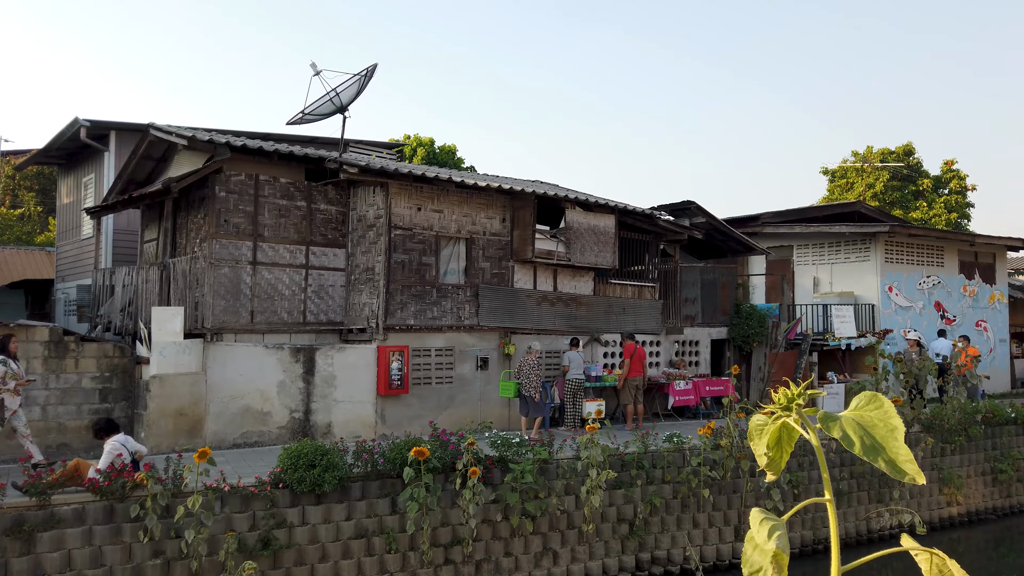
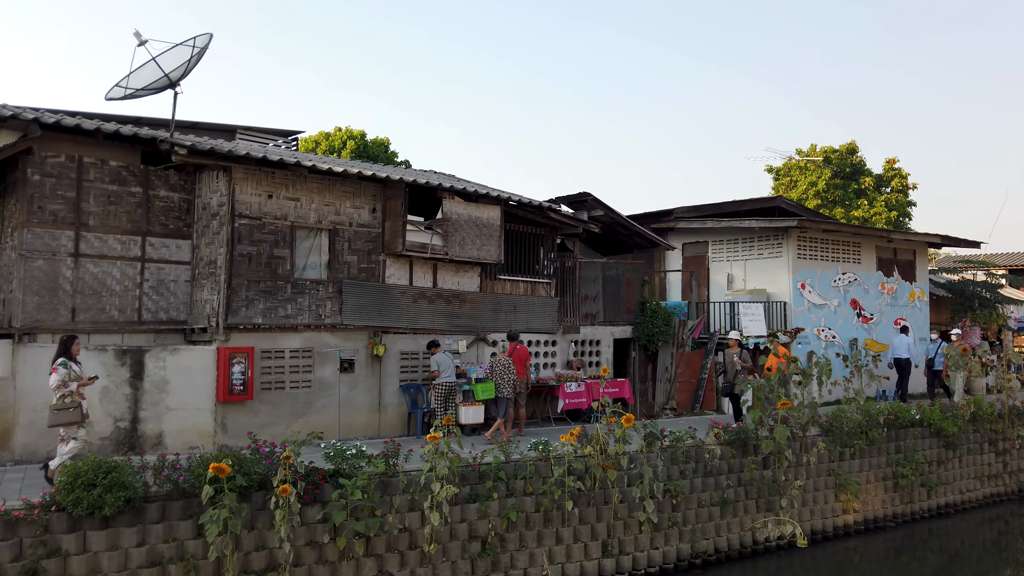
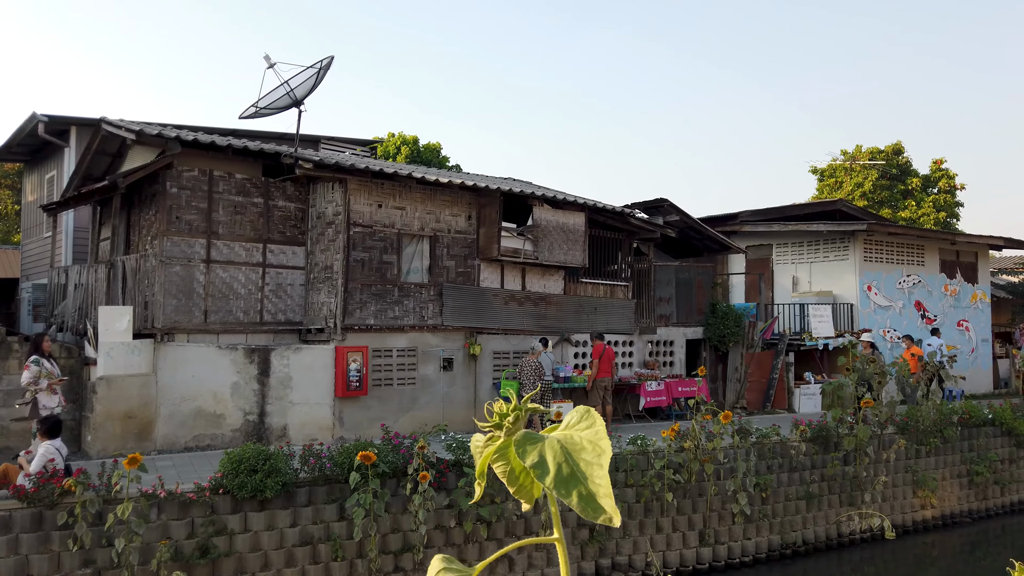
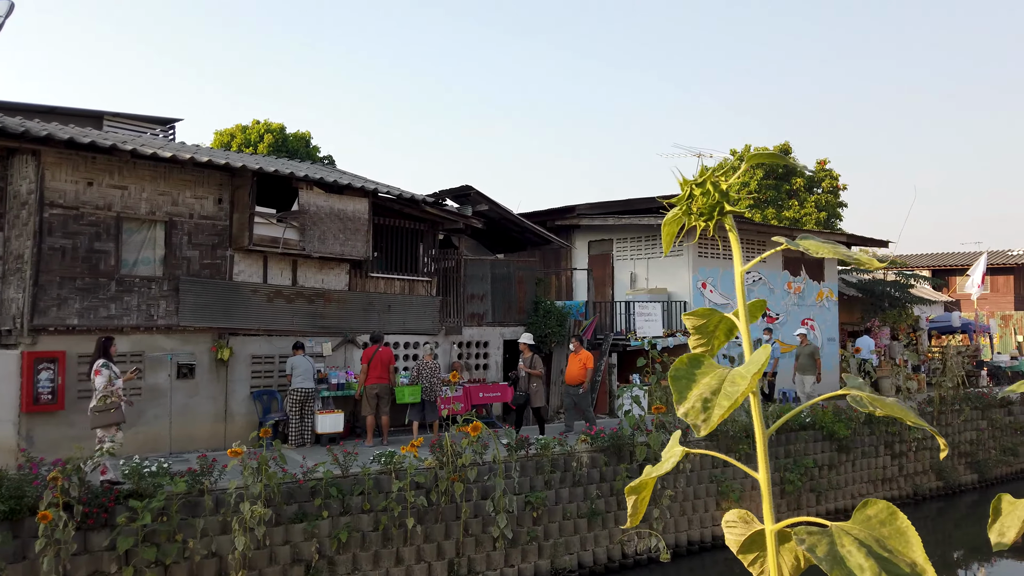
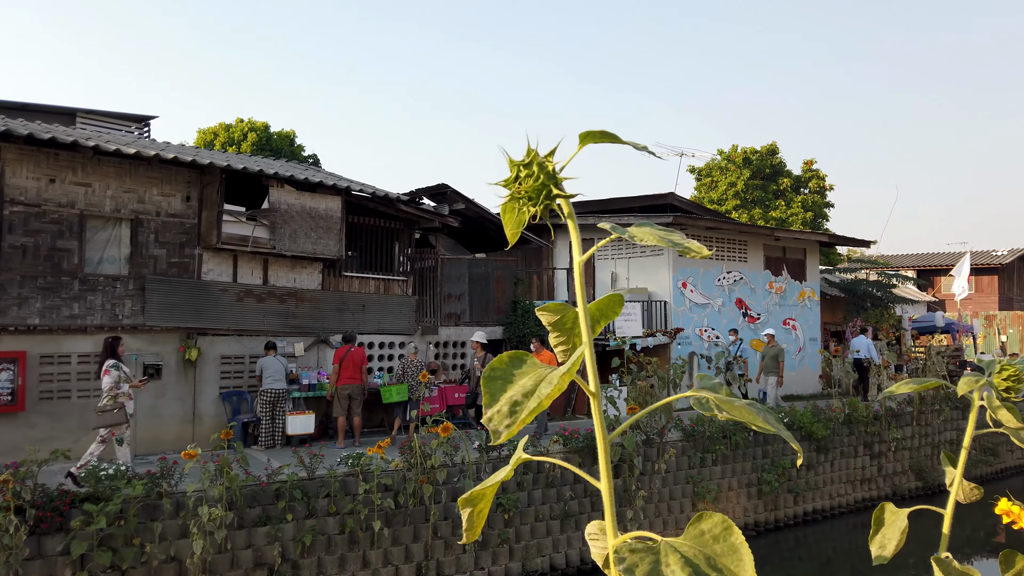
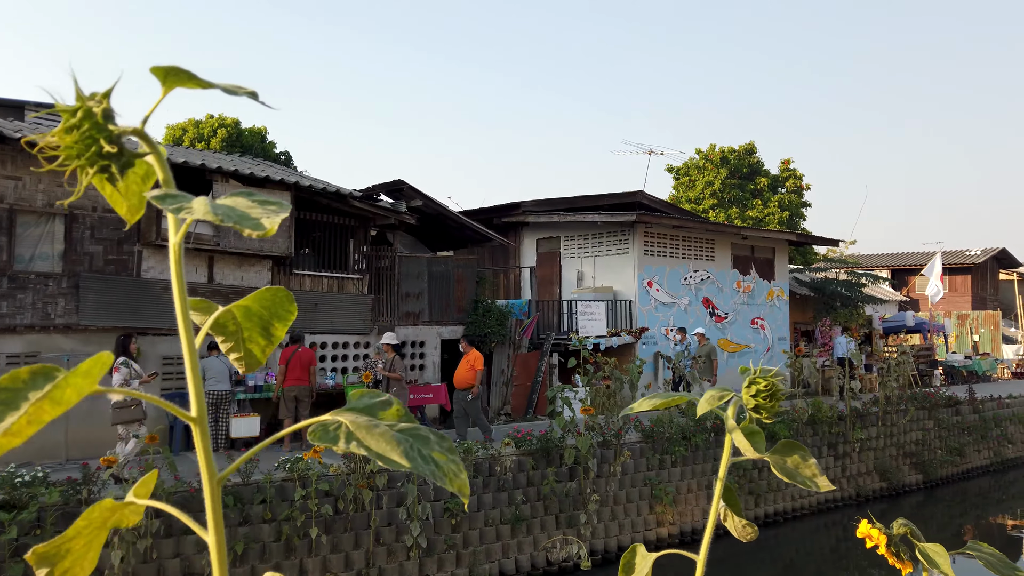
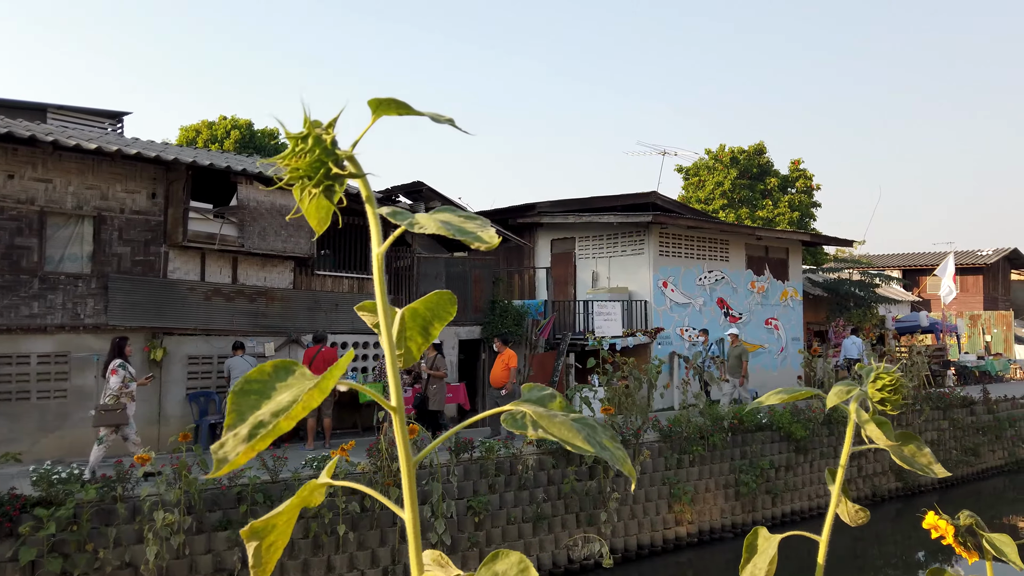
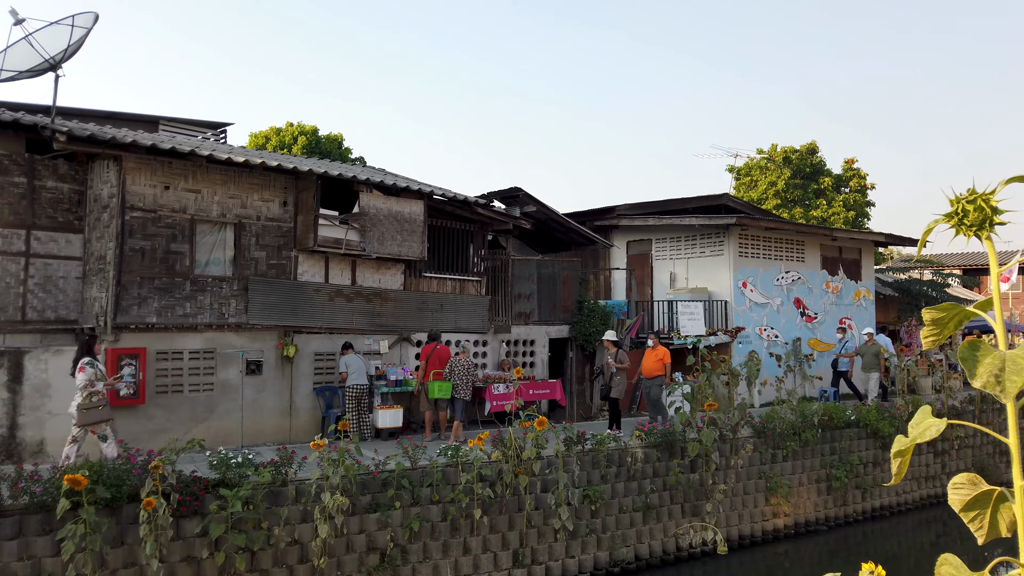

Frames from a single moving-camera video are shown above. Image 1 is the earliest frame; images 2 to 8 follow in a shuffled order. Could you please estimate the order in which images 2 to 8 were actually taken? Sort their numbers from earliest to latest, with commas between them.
3, 2, 8, 4, 5, 7, 6
